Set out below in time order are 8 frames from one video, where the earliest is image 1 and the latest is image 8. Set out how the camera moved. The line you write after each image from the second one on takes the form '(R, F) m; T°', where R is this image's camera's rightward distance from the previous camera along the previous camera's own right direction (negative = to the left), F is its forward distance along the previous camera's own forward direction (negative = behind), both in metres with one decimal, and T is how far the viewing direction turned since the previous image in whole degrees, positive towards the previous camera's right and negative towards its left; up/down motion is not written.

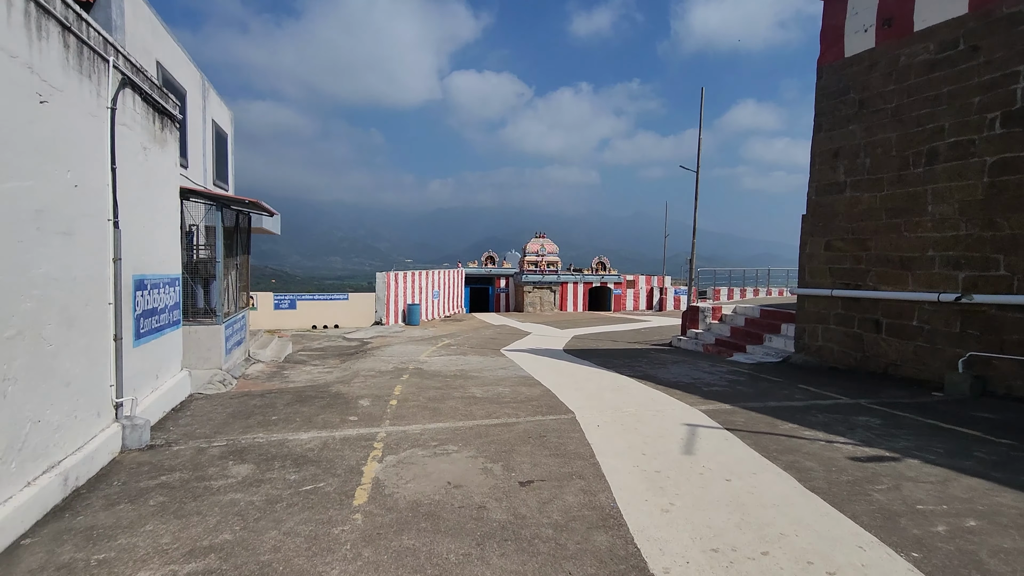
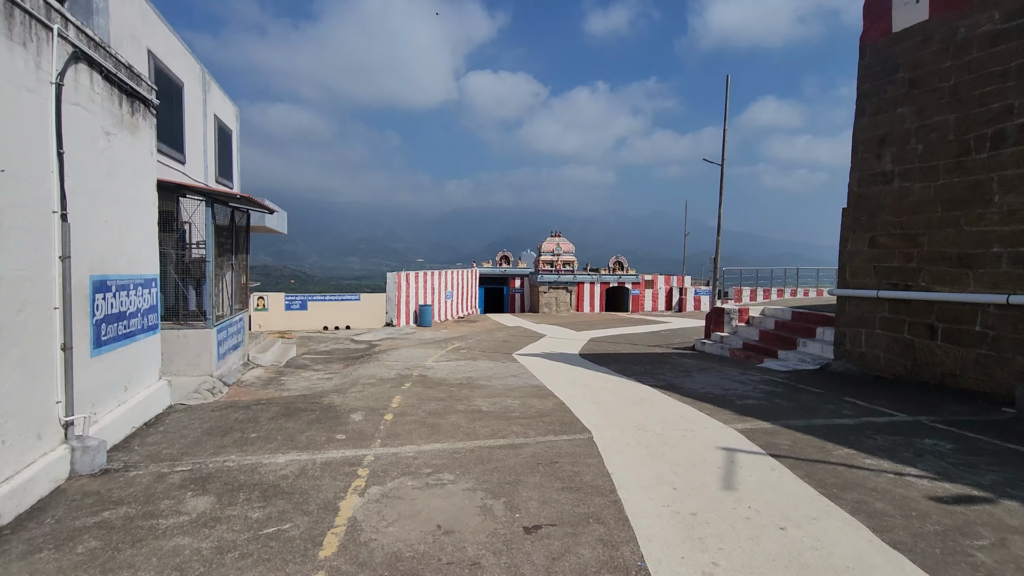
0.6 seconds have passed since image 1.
(+0.1, +0.7) m; -2°
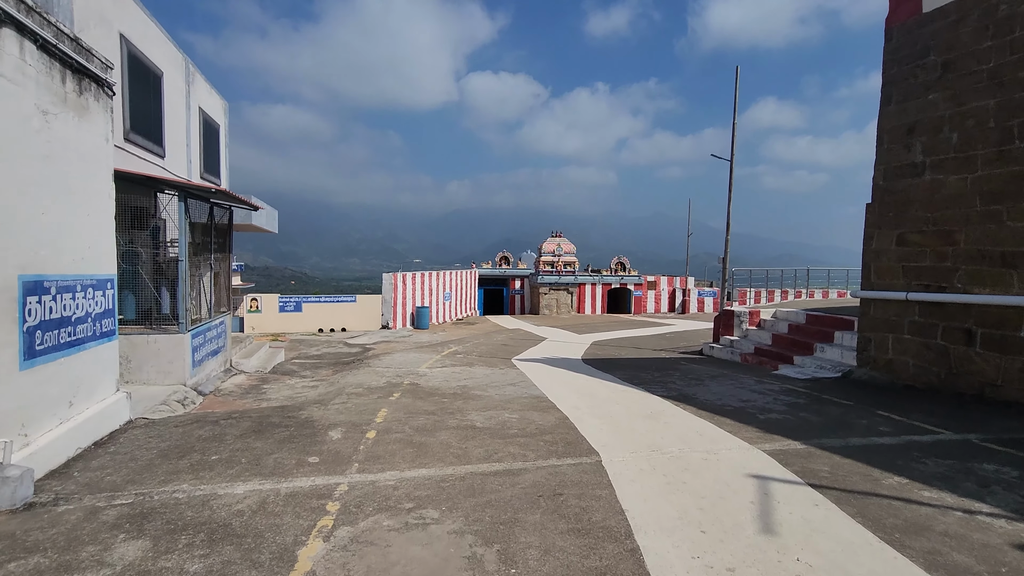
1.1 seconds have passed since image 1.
(0.0, +0.6) m; 0°
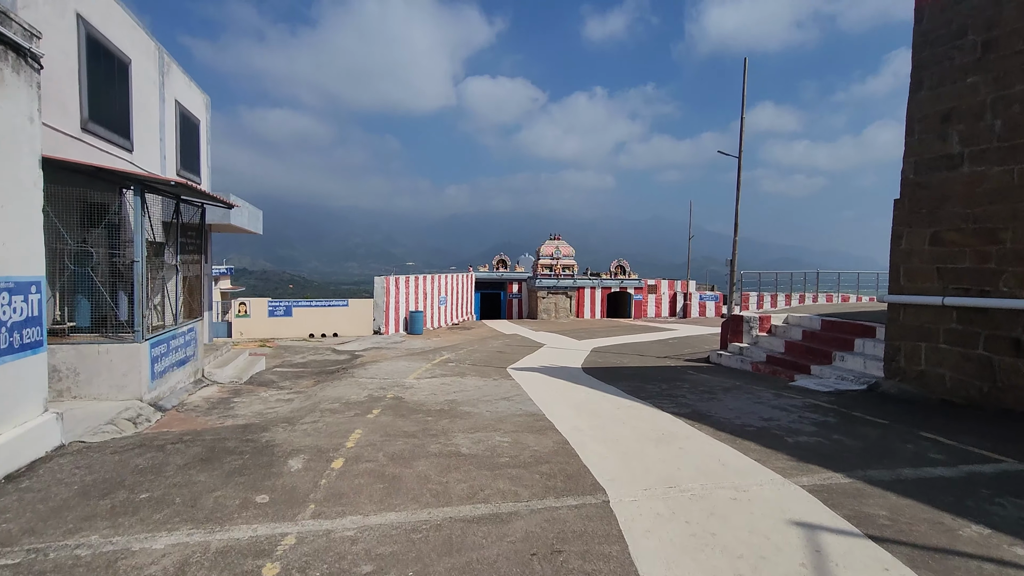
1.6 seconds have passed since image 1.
(+0.1, +0.8) m; 0°
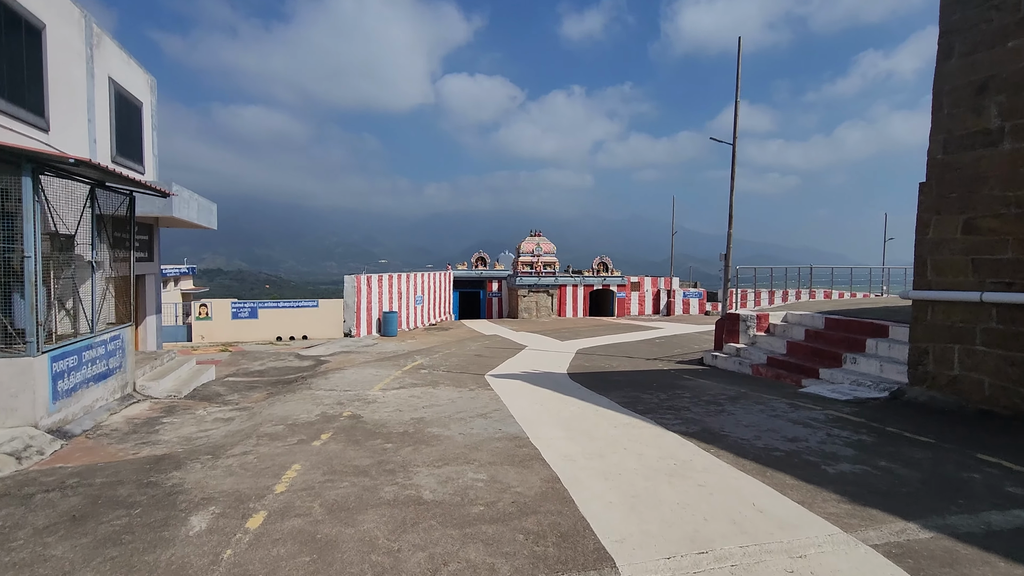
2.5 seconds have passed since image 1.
(0.0, +1.1) m; +2°
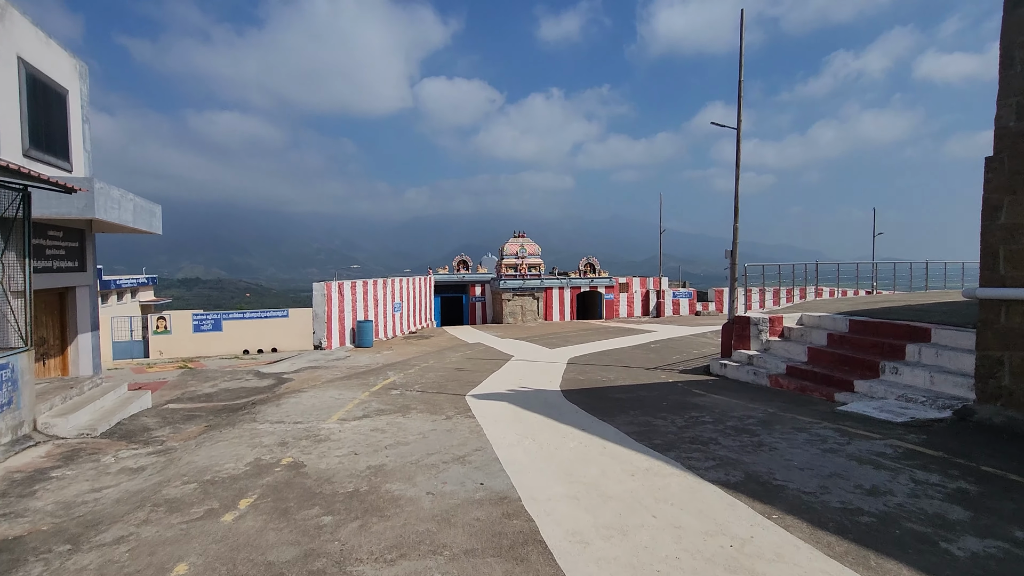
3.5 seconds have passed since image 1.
(0.0, +1.3) m; +2°
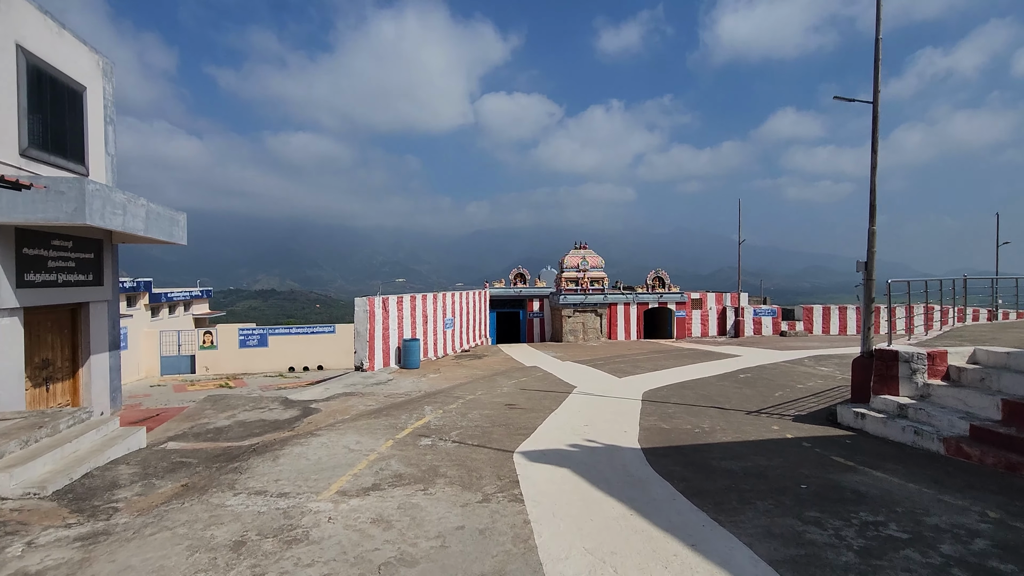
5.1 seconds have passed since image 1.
(-0.1, +2.1) m; -6°
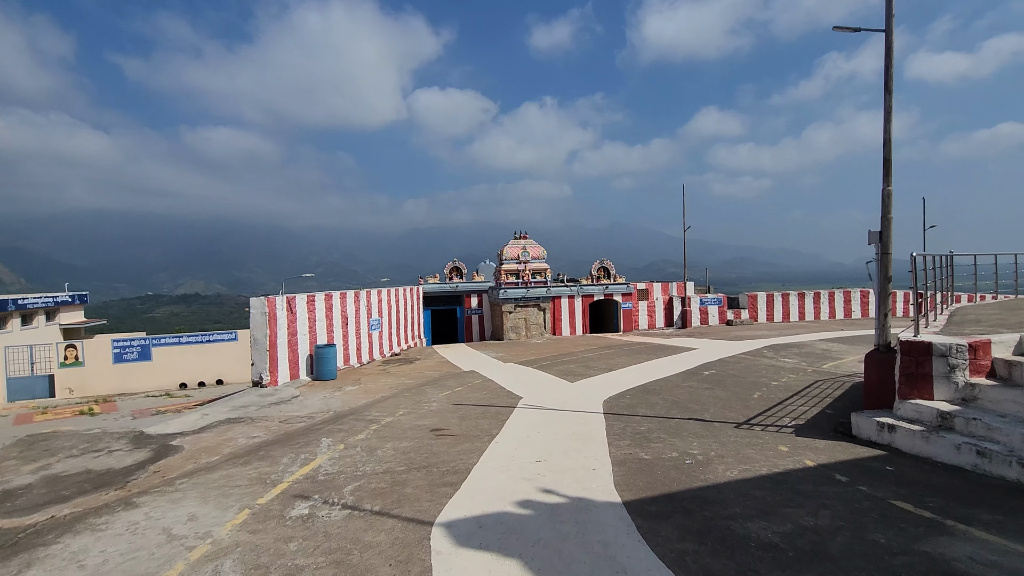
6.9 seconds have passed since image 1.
(+0.2, +2.3) m; +7°
